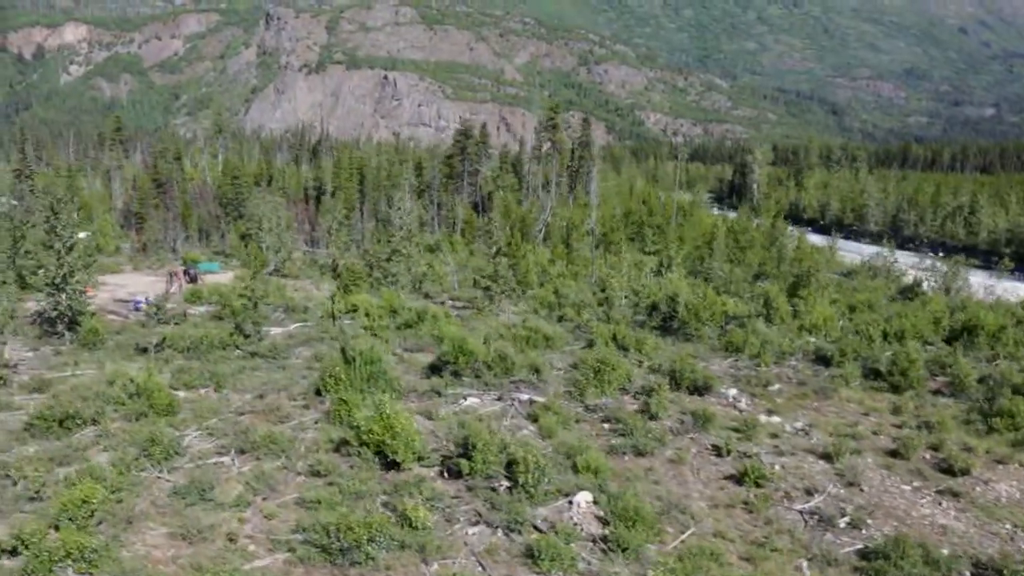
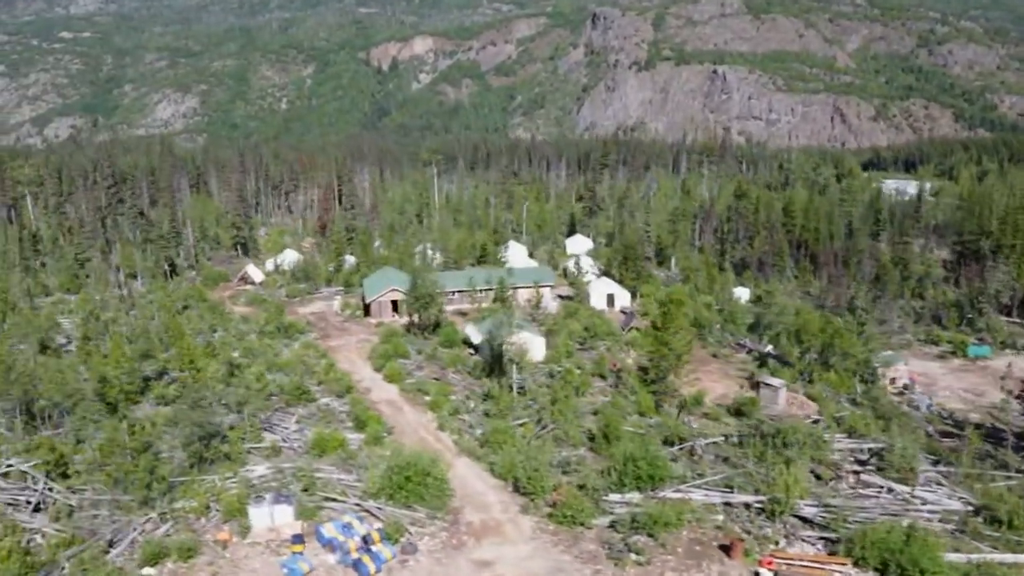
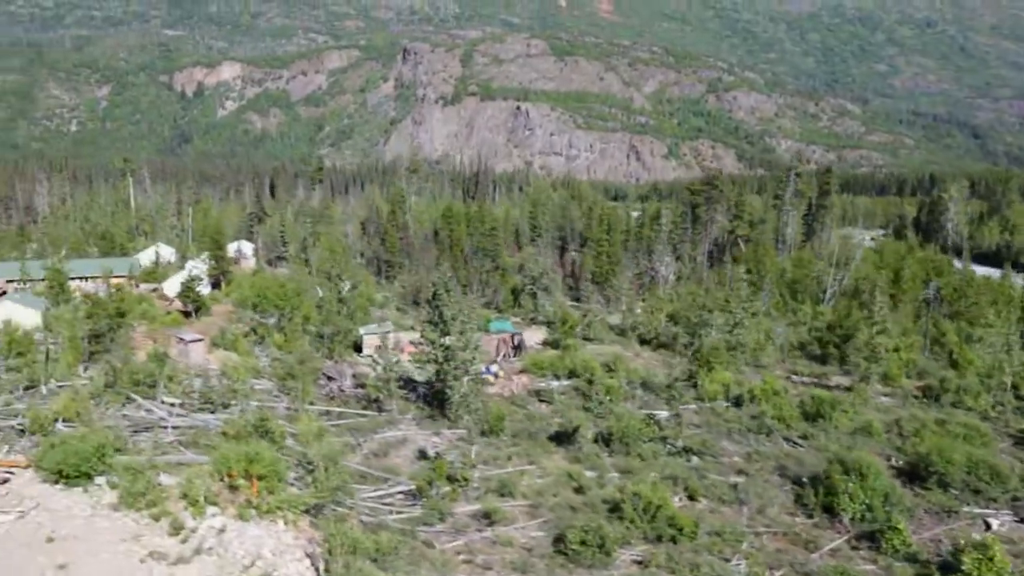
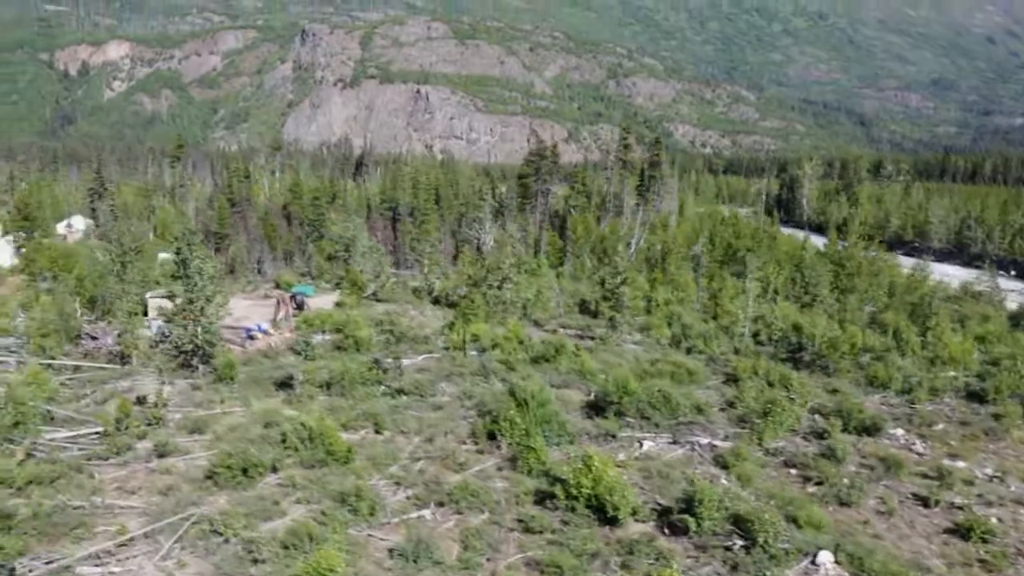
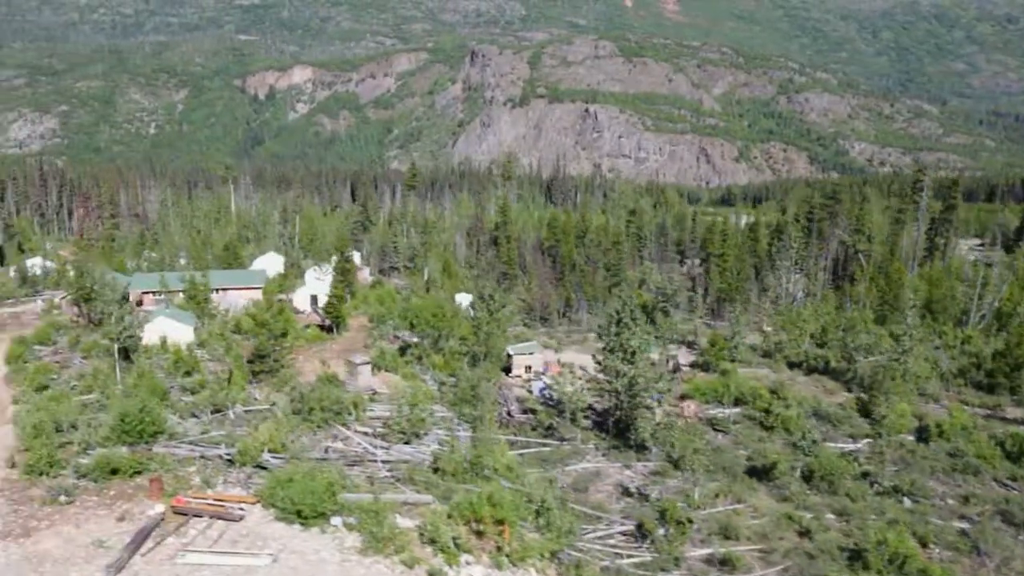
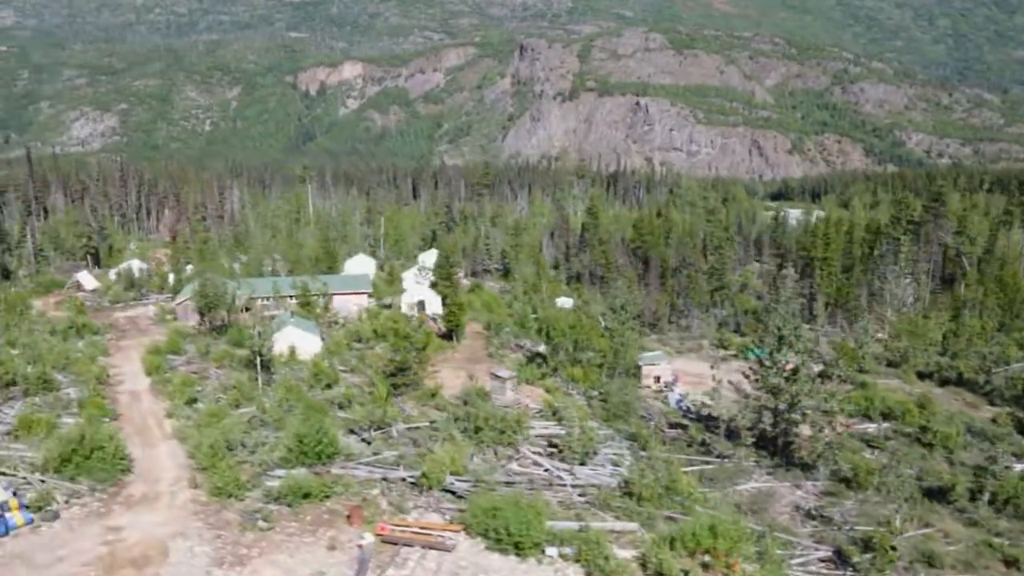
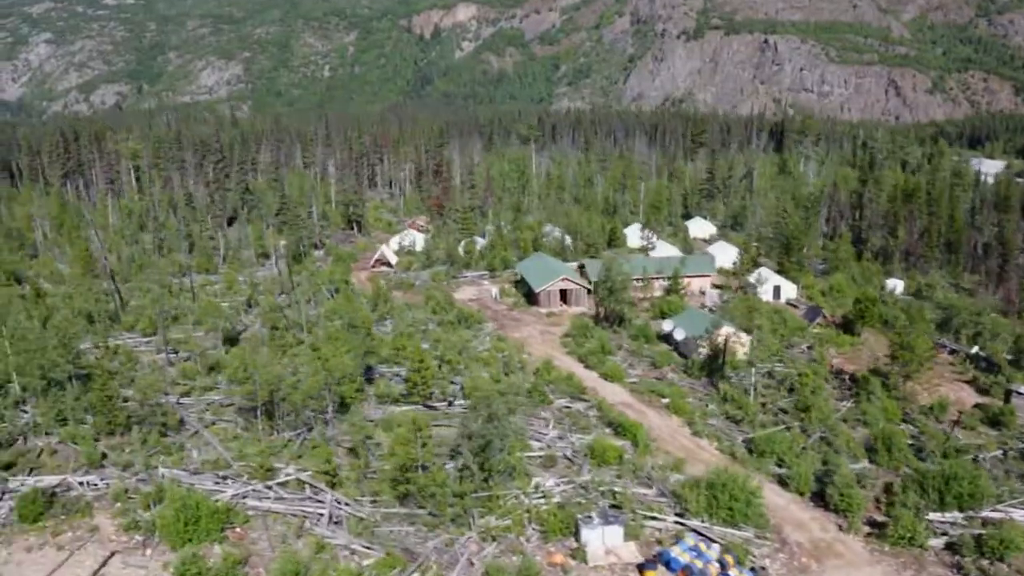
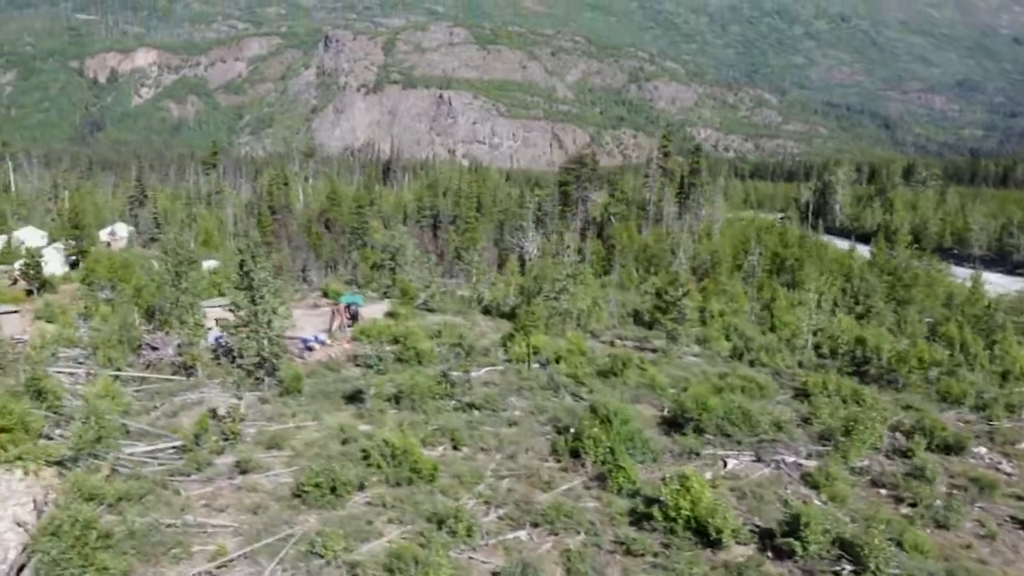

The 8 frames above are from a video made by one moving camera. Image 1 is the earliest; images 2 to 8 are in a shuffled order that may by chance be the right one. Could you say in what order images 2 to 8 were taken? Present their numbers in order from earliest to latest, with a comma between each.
4, 8, 3, 5, 6, 2, 7
